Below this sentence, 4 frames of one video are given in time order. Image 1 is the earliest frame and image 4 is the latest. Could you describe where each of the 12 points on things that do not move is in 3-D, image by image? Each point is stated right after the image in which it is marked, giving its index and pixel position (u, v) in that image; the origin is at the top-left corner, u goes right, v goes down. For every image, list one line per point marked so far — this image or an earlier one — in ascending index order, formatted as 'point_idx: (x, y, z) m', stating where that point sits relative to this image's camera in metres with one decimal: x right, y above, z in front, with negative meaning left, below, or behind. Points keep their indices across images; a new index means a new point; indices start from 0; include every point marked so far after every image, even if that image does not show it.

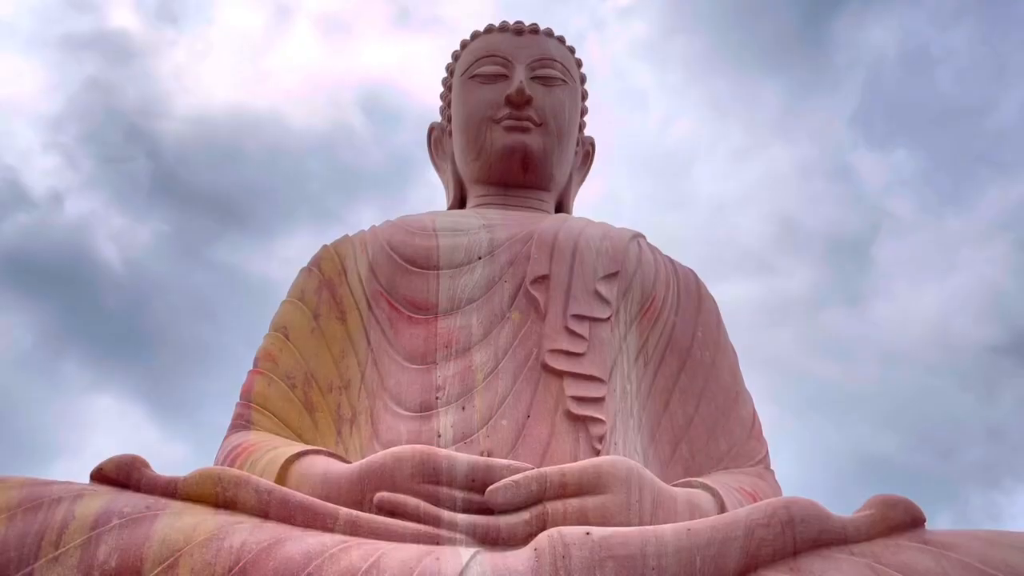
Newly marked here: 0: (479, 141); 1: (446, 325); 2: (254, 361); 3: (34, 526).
0: (-0.2, +0.9, +7.9) m
1: (-0.3, -0.2, +6.1) m
2: (-1.3, -0.3, +6.1) m
3: (-1.4, -0.7, +3.7) m
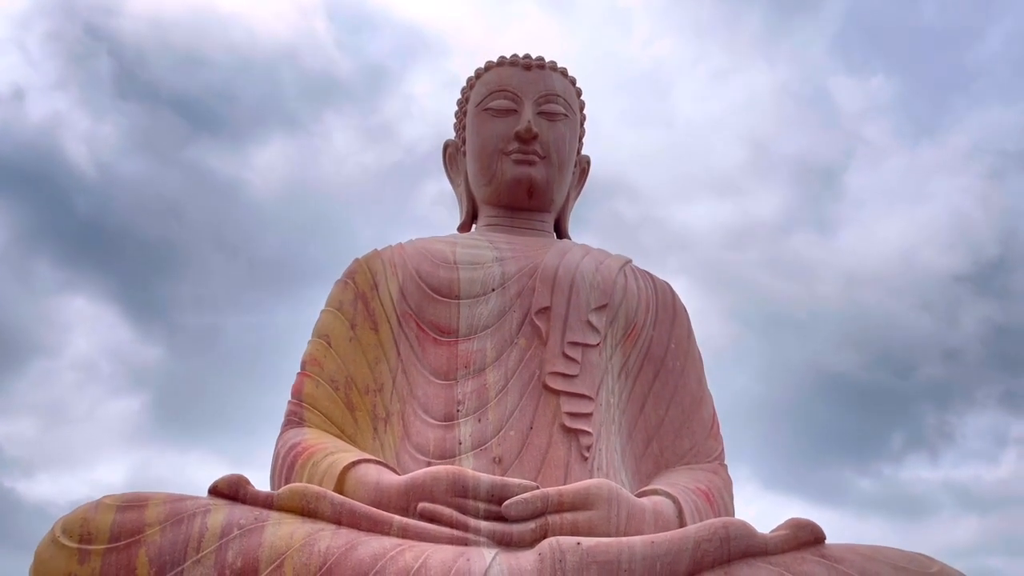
0: (-0.2, +0.9, +9.2) m
1: (-0.3, -0.4, +7.5) m
2: (-1.3, -0.4, +7.4) m
3: (-1.4, -1.0, +5.1) m
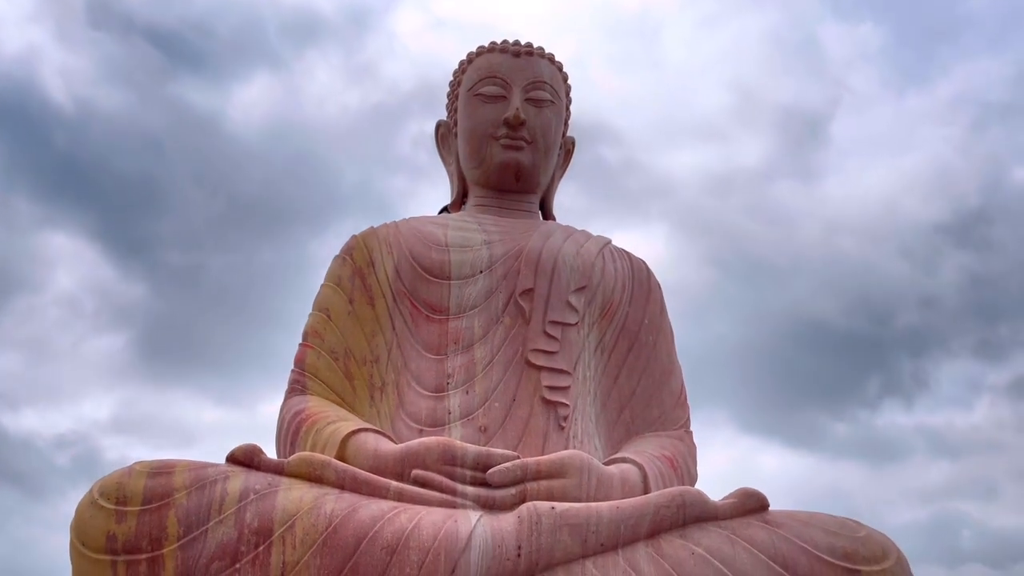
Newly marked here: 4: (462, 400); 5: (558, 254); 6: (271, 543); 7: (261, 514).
0: (-0.2, +1.1, +9.8) m
1: (-0.4, -0.2, +8.2) m
2: (-1.3, -0.3, +8.1) m
3: (-1.4, -1.0, +5.9) m
4: (-0.3, -0.7, +7.8) m
5: (+0.3, +0.2, +8.5) m
6: (-1.1, -1.2, +5.8) m
7: (-1.2, -1.1, +5.9) m
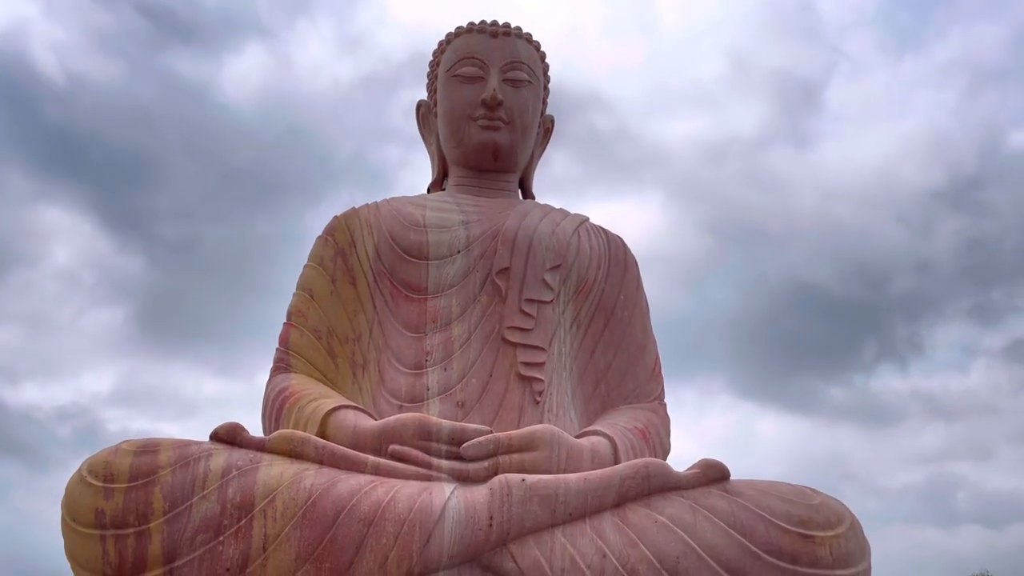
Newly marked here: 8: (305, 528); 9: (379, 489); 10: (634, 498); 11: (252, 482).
0: (-0.4, +1.2, +10.1) m
1: (-0.5, -0.1, +8.5) m
2: (-1.5, -0.2, +8.4) m
3: (-1.6, -0.9, +6.1) m
4: (-0.5, -0.6, +8.1) m
5: (+0.1, +0.4, +8.7) m
6: (-1.3, -1.1, +6.1) m
7: (-1.3, -1.0, +6.1) m
8: (-1.0, -1.2, +6.1) m
9: (-0.7, -1.0, +6.3) m
10: (+0.6, -1.1, +6.4) m
11: (-1.3, -1.0, +6.2) m
